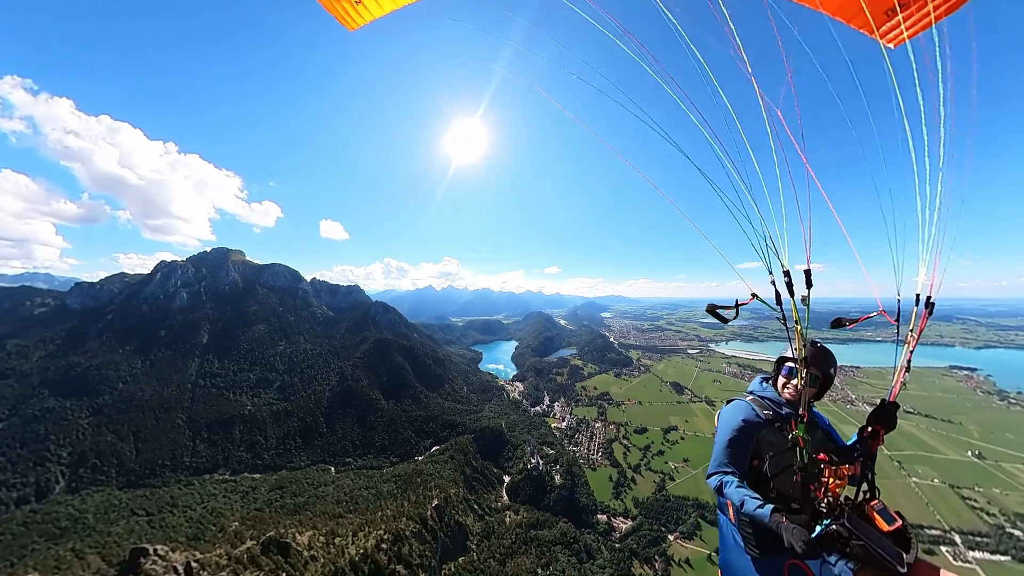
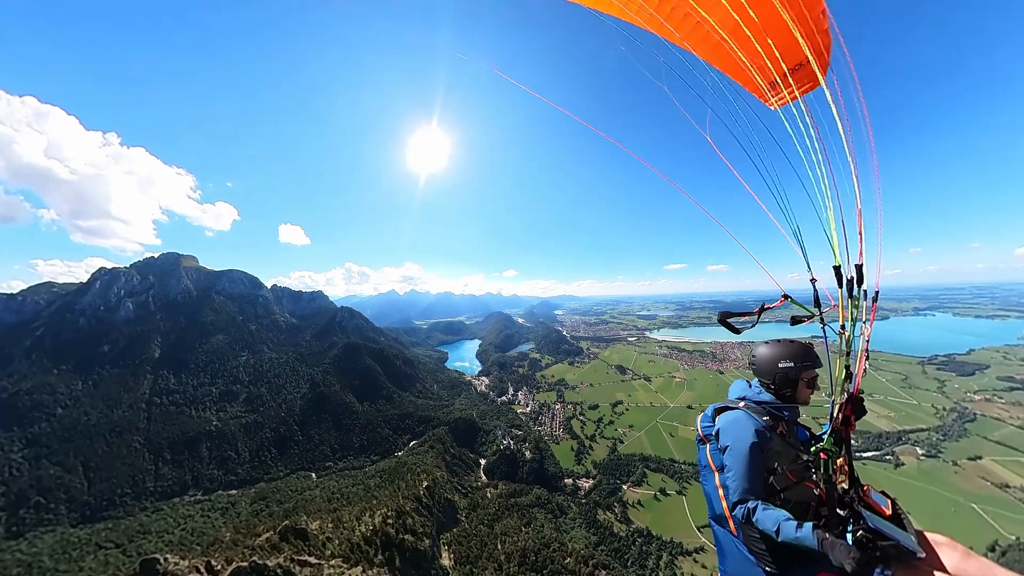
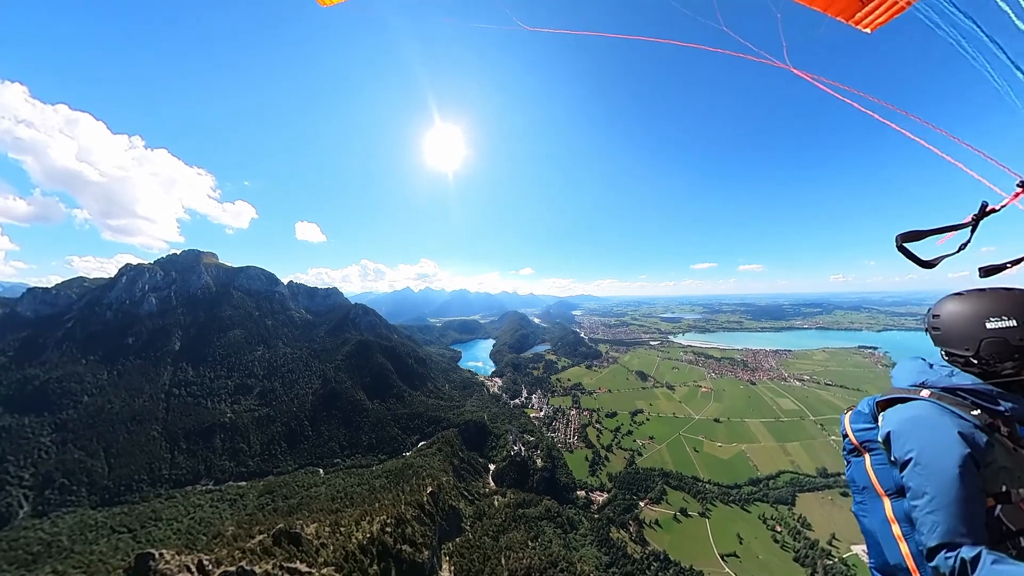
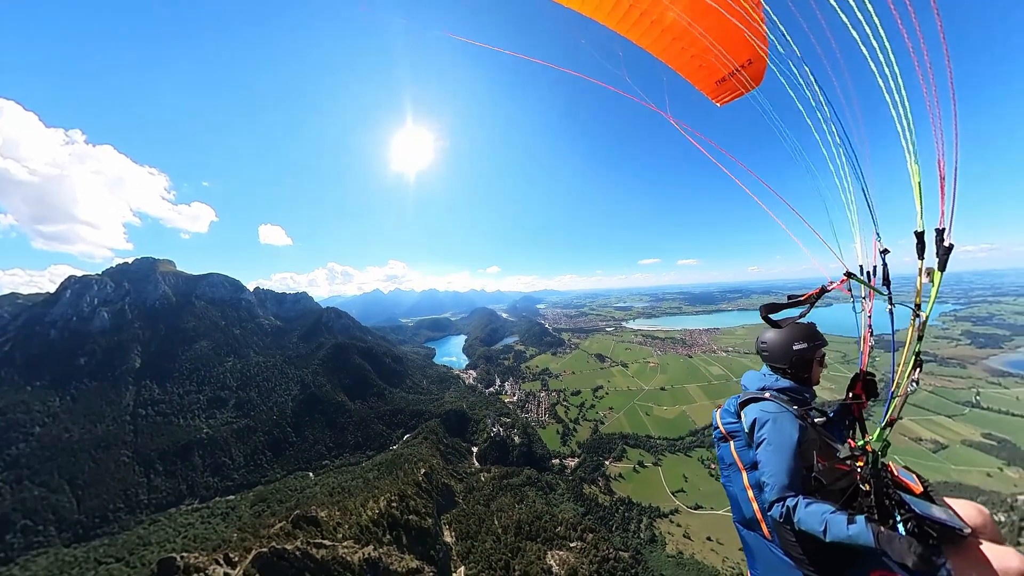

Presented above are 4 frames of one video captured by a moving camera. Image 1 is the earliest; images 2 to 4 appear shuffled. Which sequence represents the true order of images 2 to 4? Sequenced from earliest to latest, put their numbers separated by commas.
3, 2, 4
